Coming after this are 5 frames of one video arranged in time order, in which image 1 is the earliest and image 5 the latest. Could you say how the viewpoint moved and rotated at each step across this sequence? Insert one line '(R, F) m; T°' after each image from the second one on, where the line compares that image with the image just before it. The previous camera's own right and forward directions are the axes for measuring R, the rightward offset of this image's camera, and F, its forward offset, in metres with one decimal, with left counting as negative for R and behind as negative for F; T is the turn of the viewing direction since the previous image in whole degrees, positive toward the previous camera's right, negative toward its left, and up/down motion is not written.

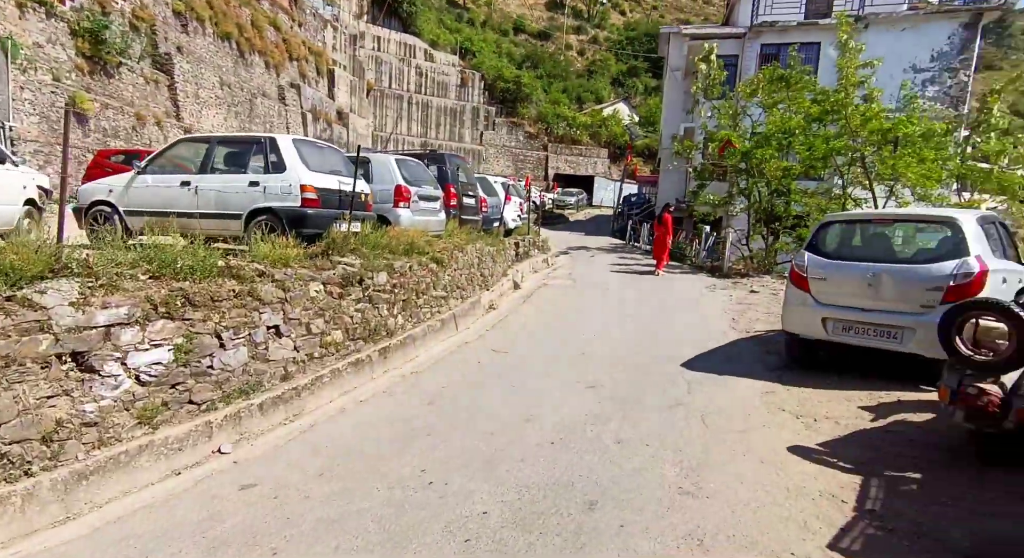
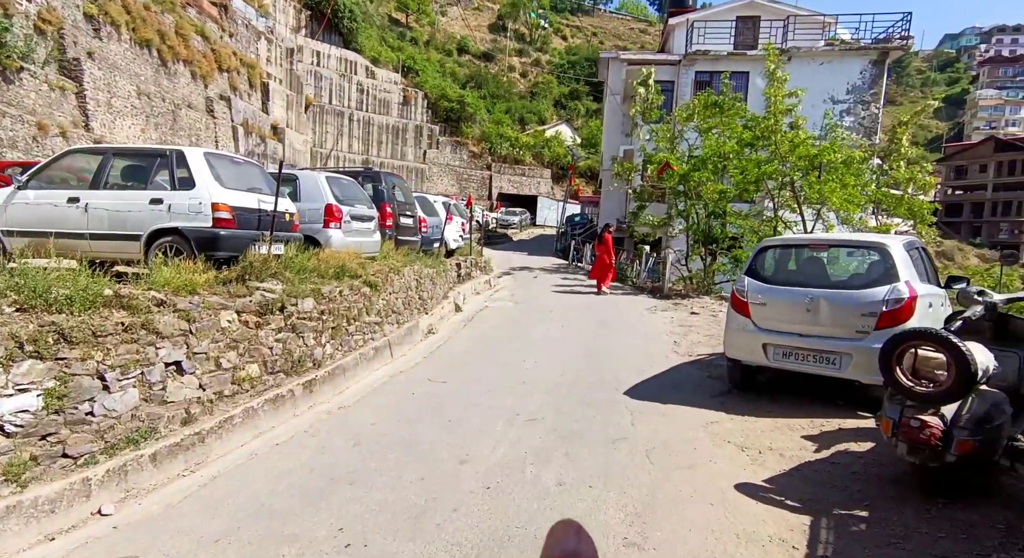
(+0.1, +0.3) m; +6°
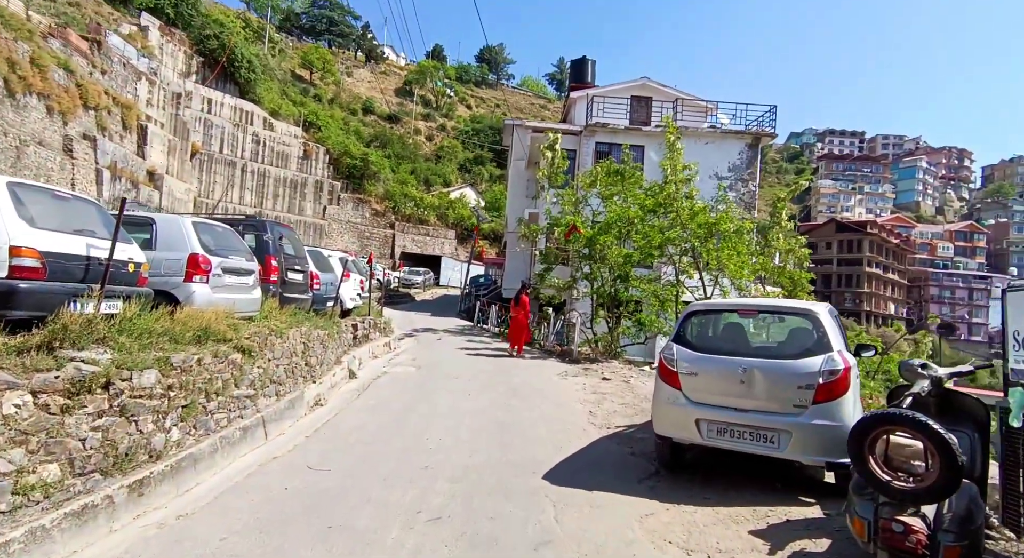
(0.0, +0.7) m; +10°
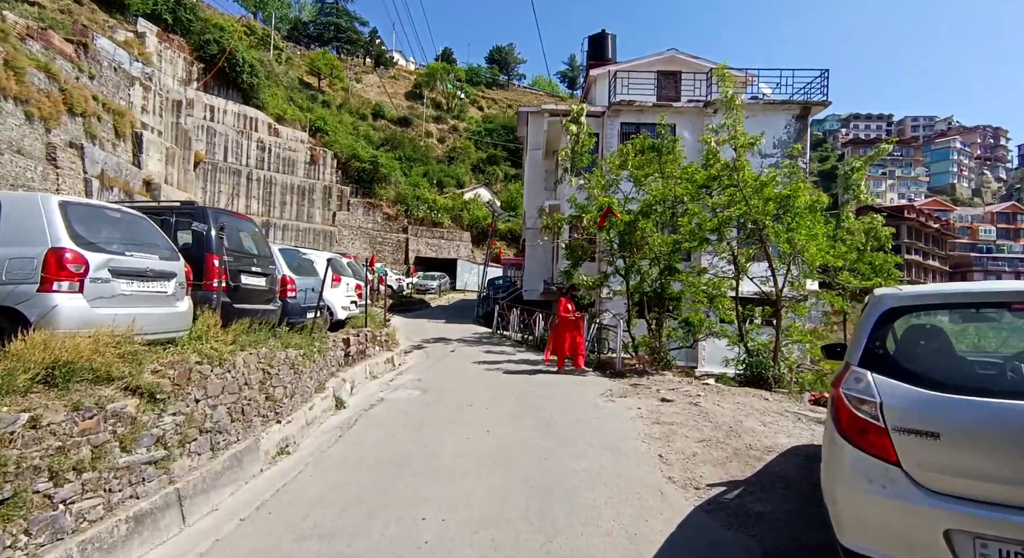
(-0.1, +2.3) m; -2°
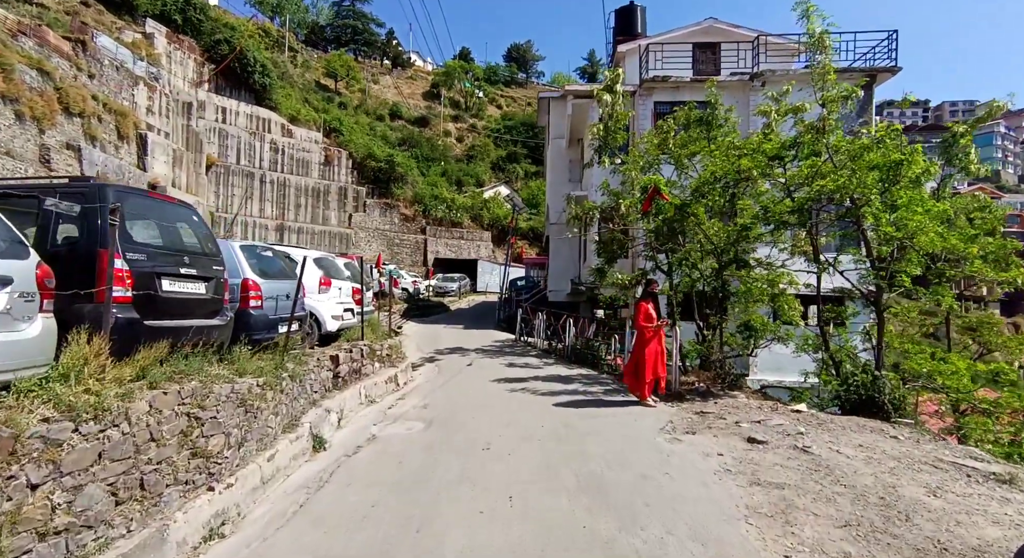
(-0.1, +2.0) m; -2°
